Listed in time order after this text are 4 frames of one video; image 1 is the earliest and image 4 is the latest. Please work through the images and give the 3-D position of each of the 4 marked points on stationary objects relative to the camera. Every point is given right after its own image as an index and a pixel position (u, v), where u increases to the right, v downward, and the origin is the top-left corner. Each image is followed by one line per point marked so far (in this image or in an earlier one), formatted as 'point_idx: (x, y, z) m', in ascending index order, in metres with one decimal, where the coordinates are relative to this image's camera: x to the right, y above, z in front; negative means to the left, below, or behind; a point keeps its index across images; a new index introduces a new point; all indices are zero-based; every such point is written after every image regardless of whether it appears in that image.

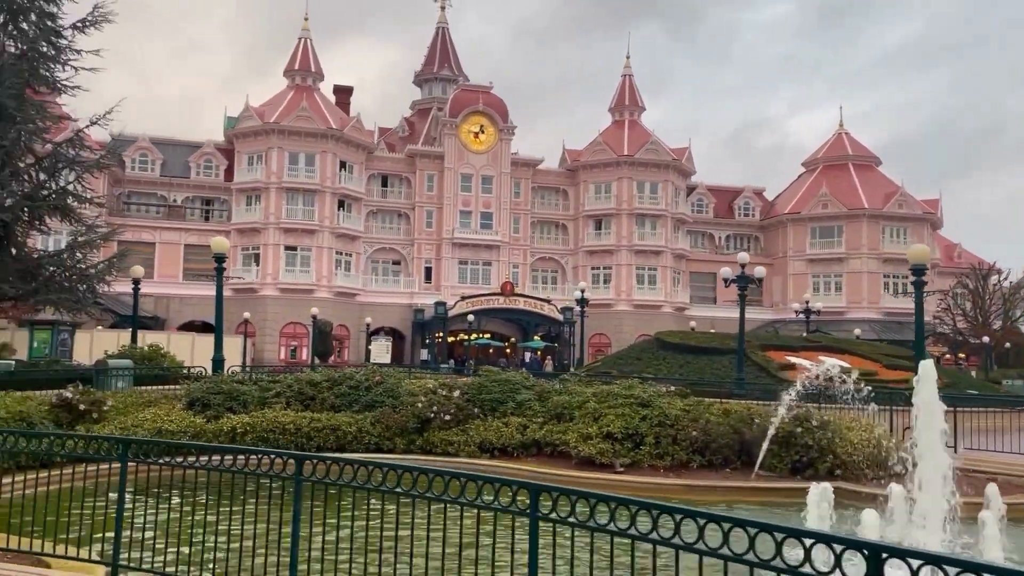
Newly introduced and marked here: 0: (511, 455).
0: (-0.1, -3.4, +16.5) m
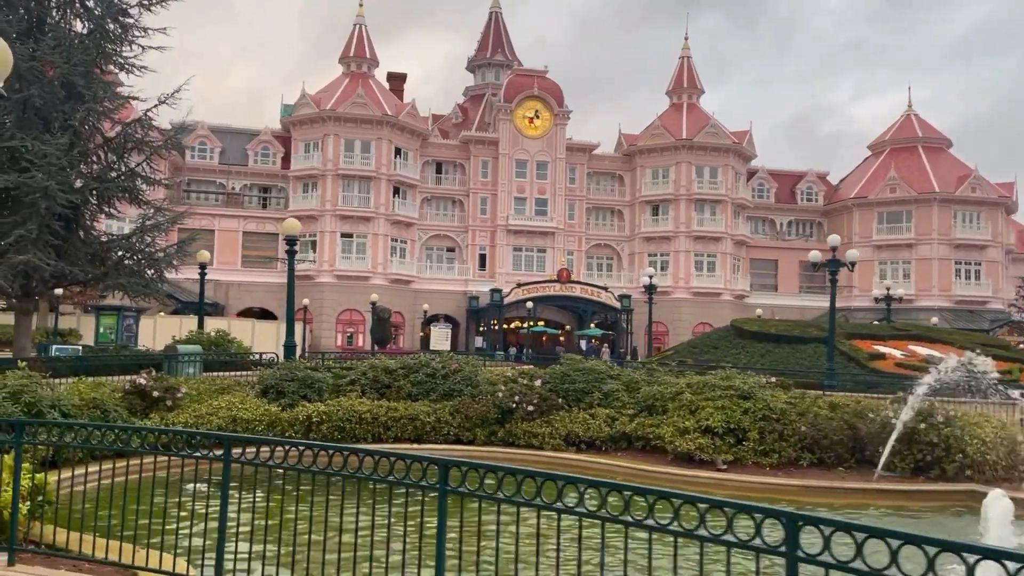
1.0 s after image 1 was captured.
0: (+1.6, -3.0, +15.5) m
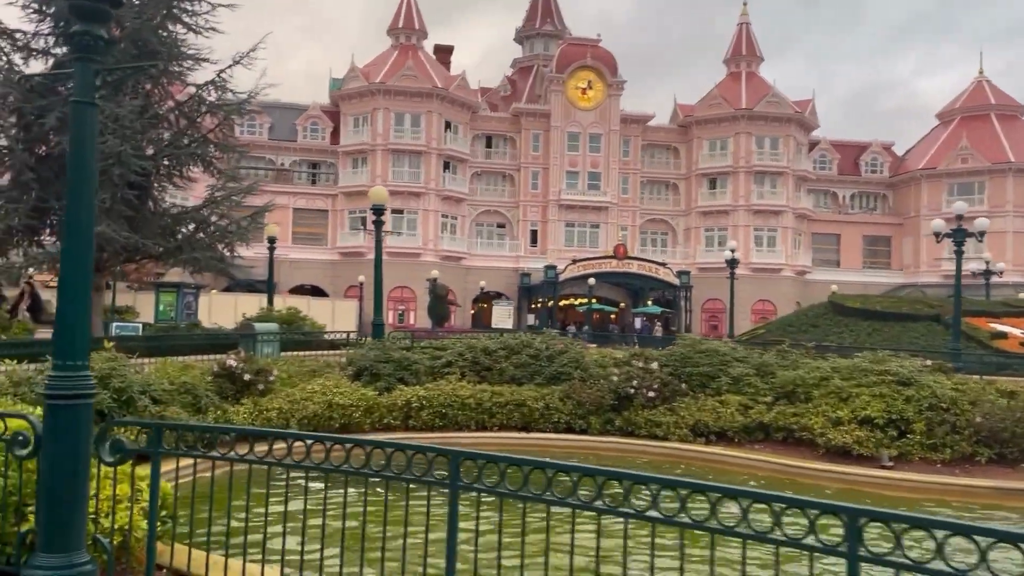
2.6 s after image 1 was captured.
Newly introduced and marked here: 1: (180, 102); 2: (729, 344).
0: (+3.7, -2.6, +13.8) m
1: (-8.0, +4.4, +19.6) m
2: (+4.2, -1.1, +16.0) m
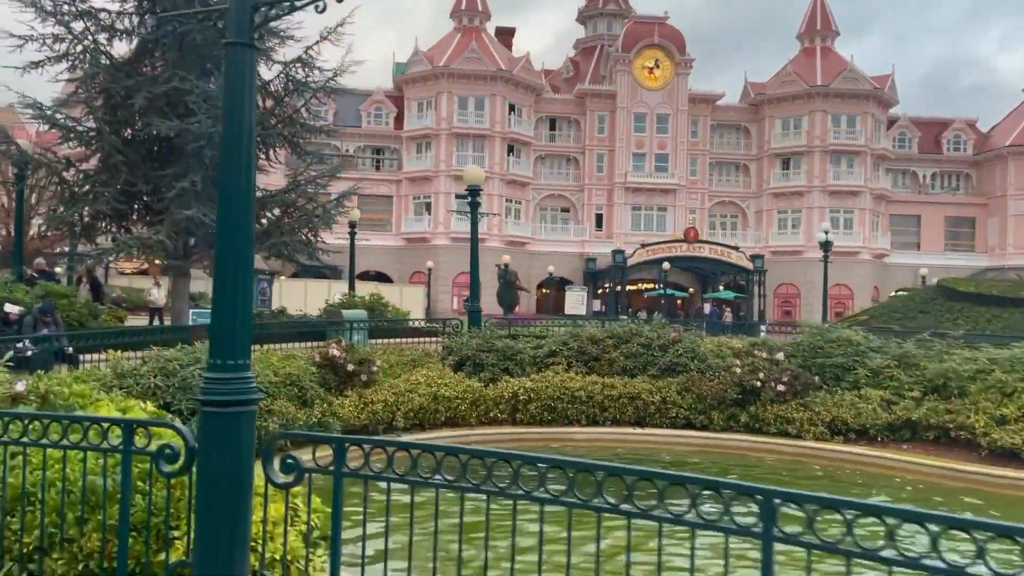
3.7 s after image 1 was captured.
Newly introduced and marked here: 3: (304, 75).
0: (+5.5, -2.3, +12.5) m
1: (-5.8, +4.8, +19.0) m
2: (+6.2, -0.8, +14.6) m
3: (-5.0, +5.0, +19.4) m
